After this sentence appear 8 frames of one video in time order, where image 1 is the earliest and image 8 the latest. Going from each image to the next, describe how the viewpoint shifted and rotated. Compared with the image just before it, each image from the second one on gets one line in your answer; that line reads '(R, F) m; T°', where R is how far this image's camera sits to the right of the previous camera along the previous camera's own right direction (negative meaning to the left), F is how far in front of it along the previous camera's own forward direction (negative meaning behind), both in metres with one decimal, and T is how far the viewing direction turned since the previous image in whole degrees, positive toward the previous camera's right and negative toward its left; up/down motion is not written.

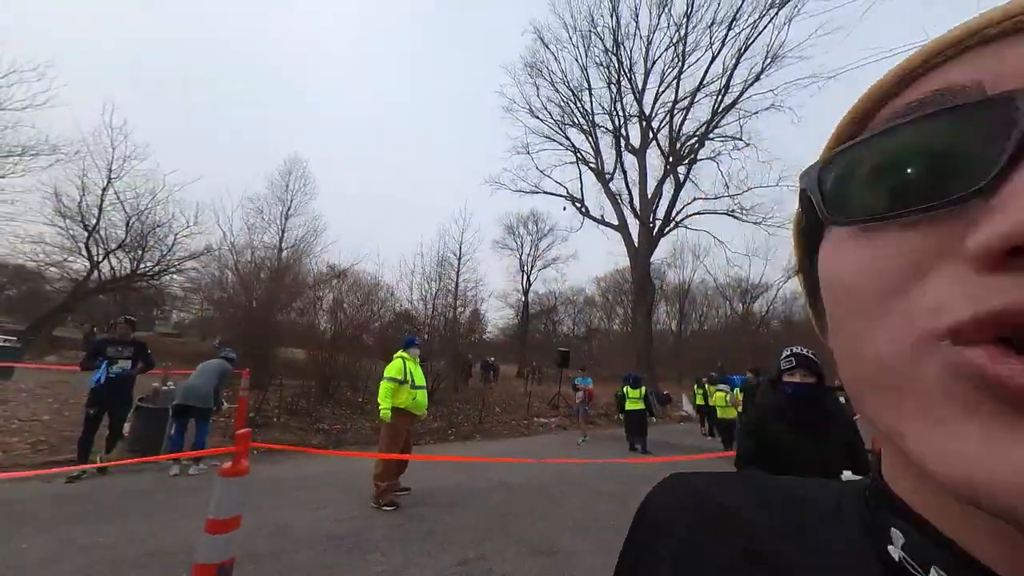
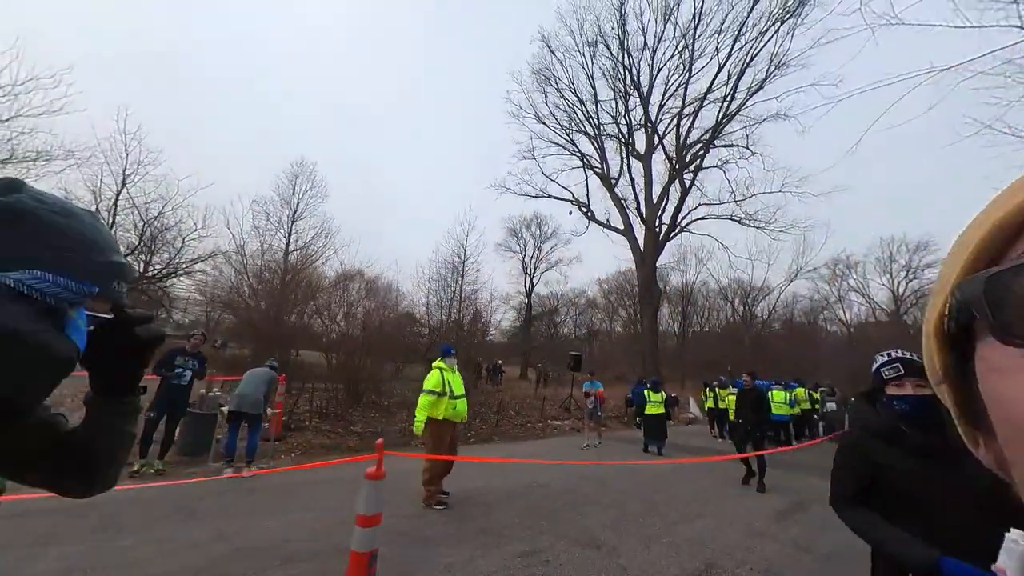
(-0.5, -0.5) m; 0°
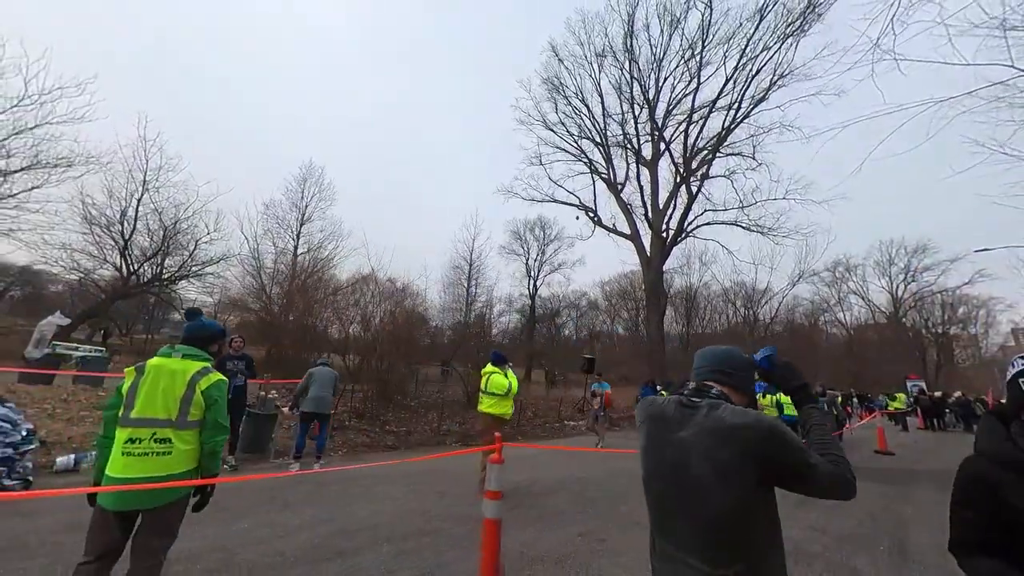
(-0.6, -0.8) m; 0°
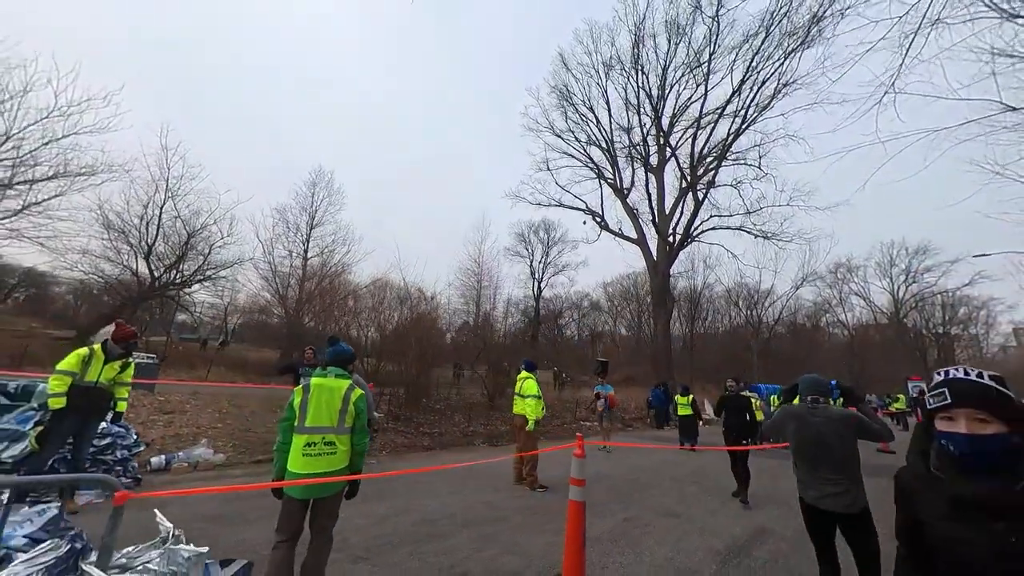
(-0.6, -0.9) m; 0°
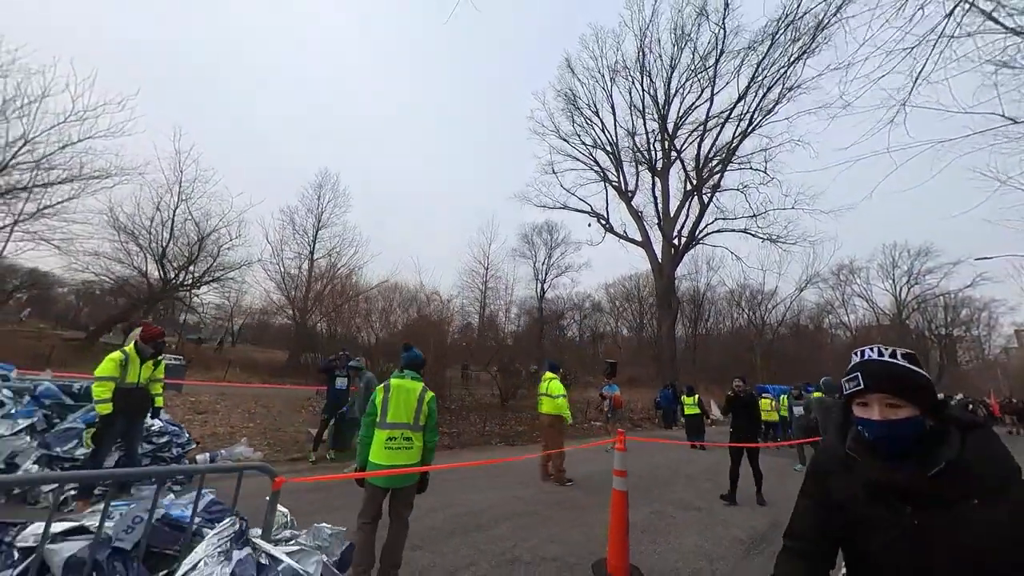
(-0.4, -0.4) m; 0°
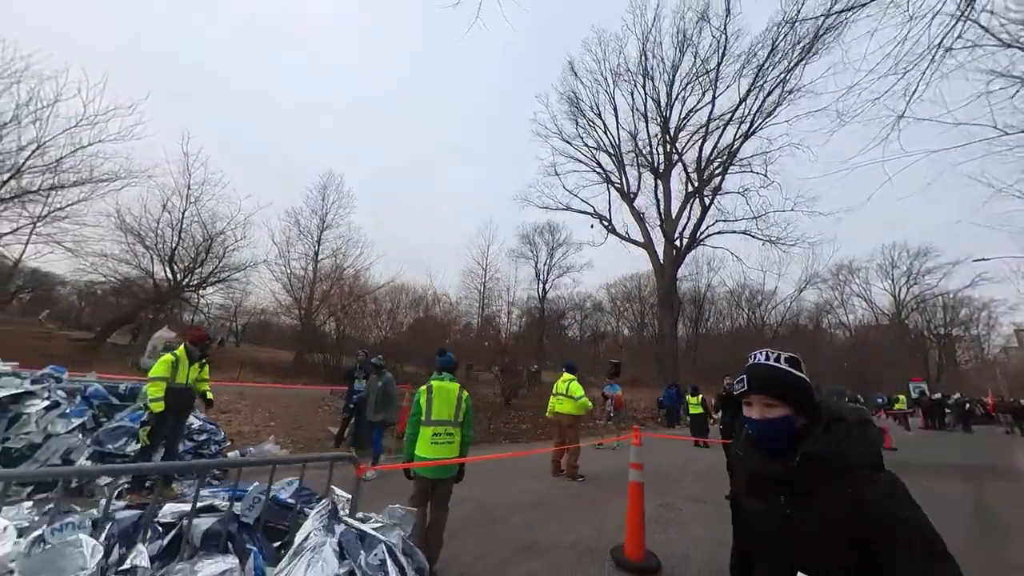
(-0.2, -0.4) m; 0°
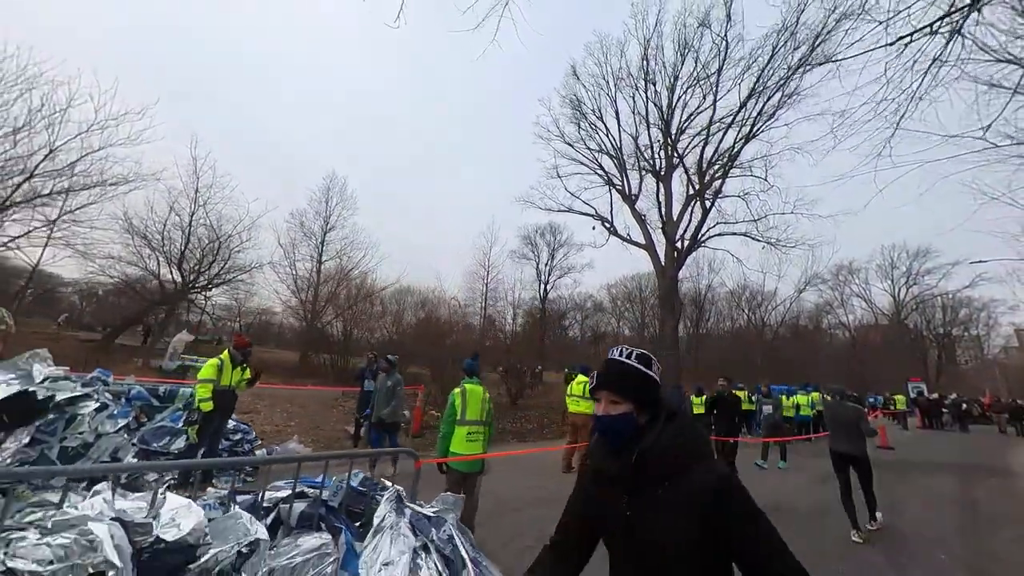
(-0.2, -0.5) m; 0°
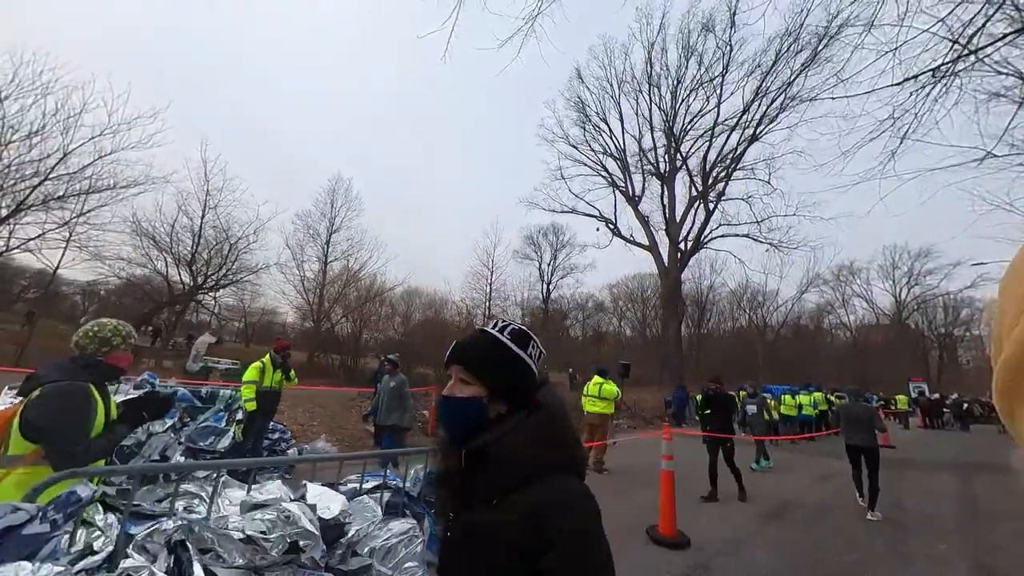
(-0.3, -0.4) m; 0°
